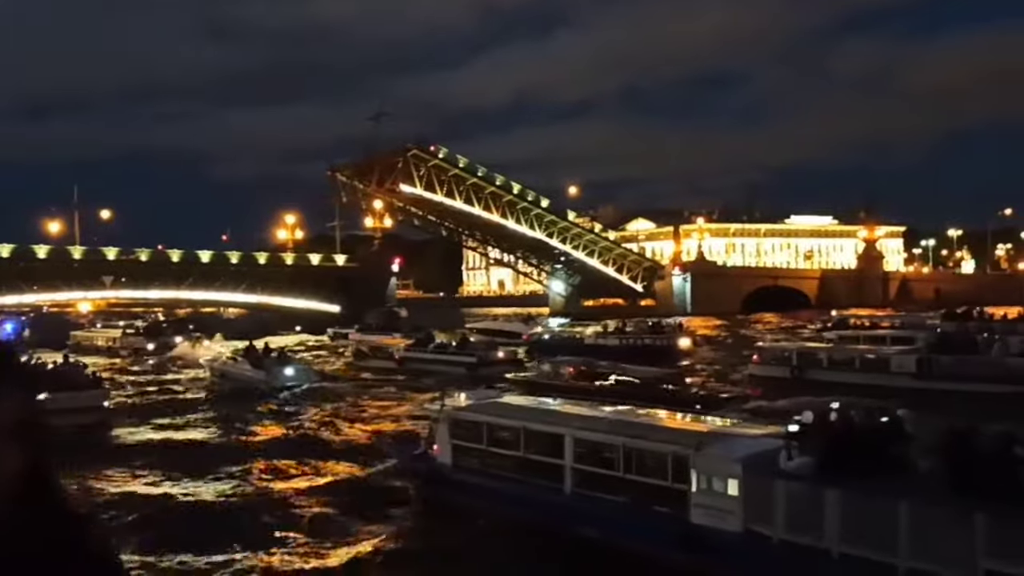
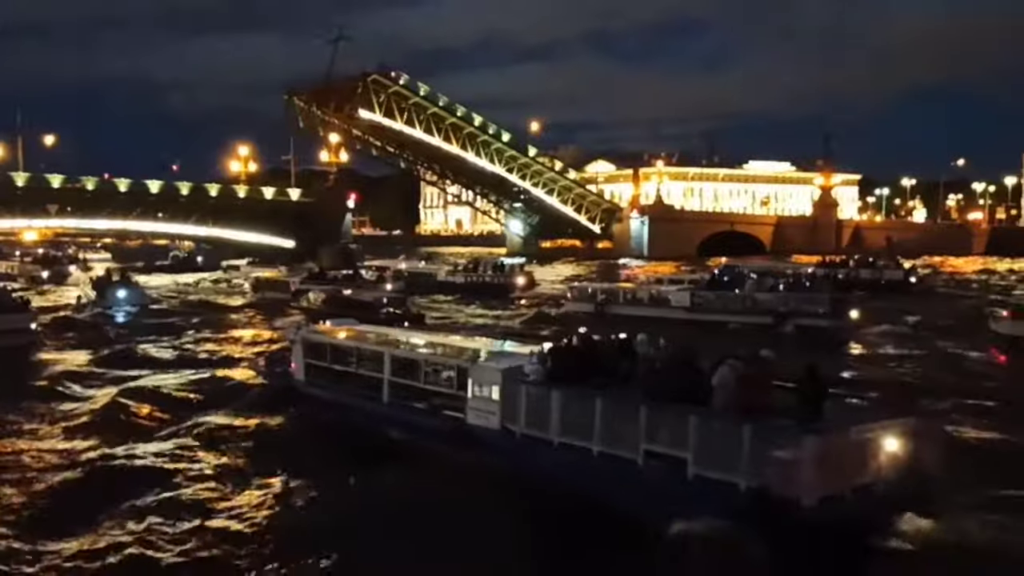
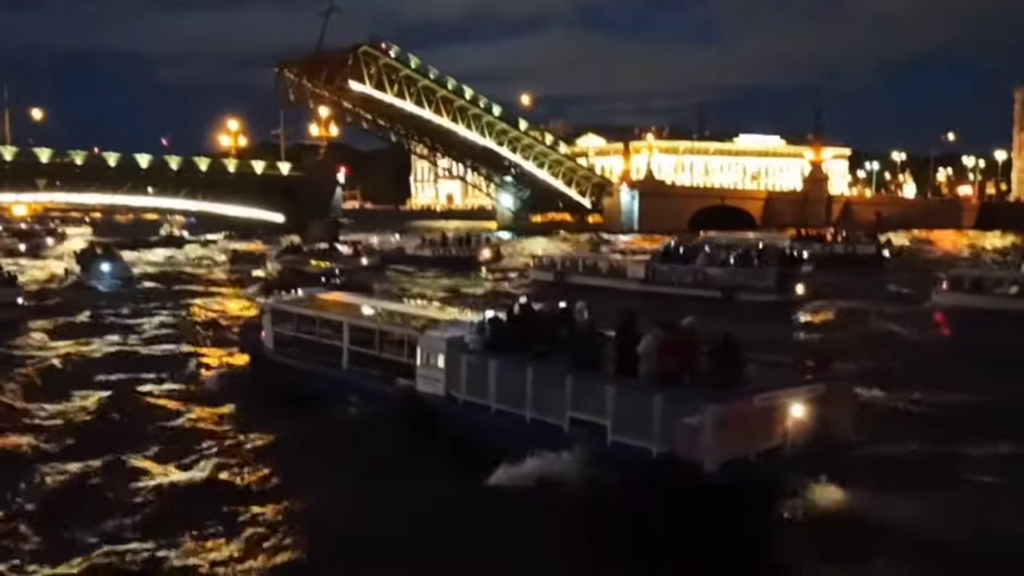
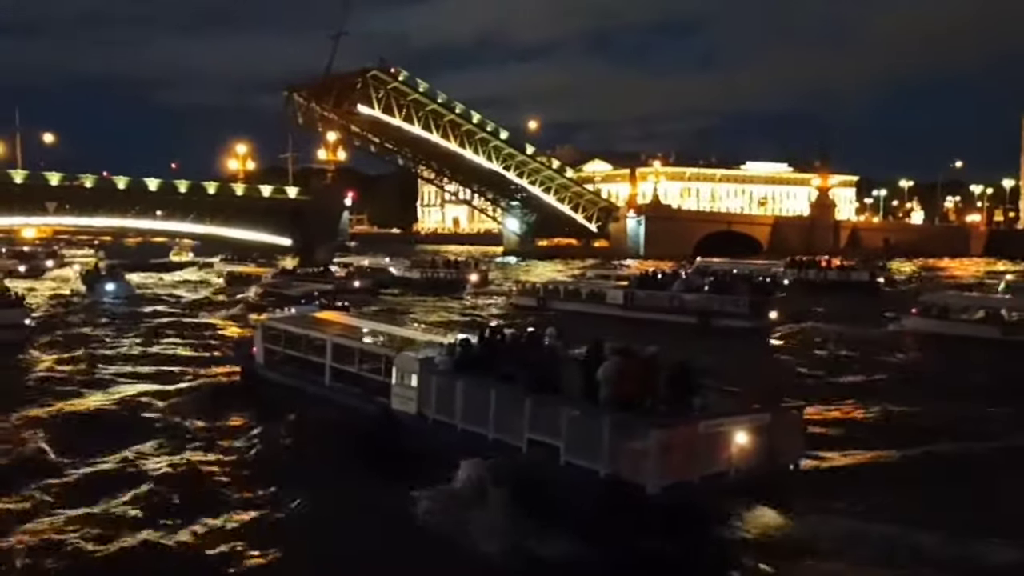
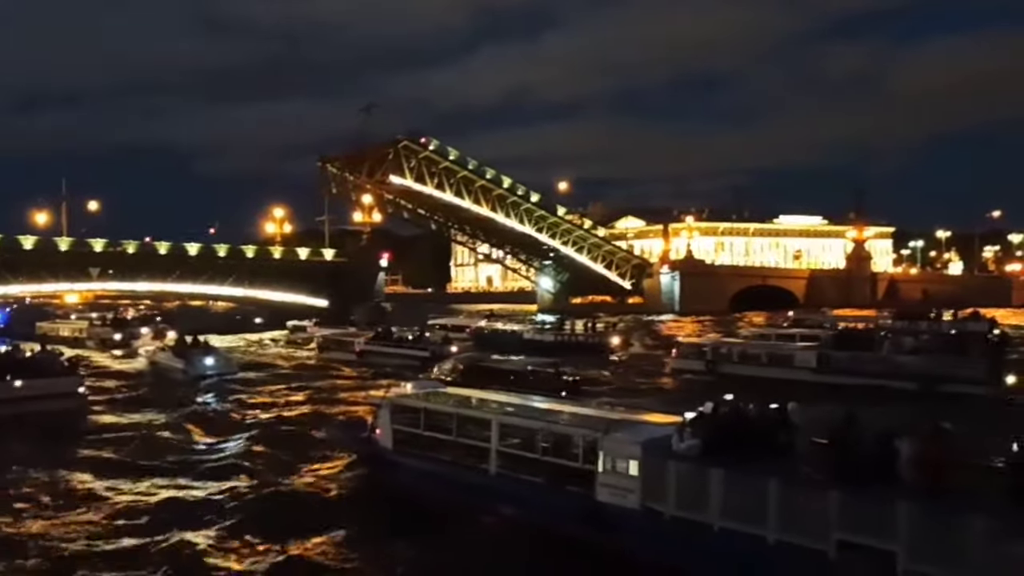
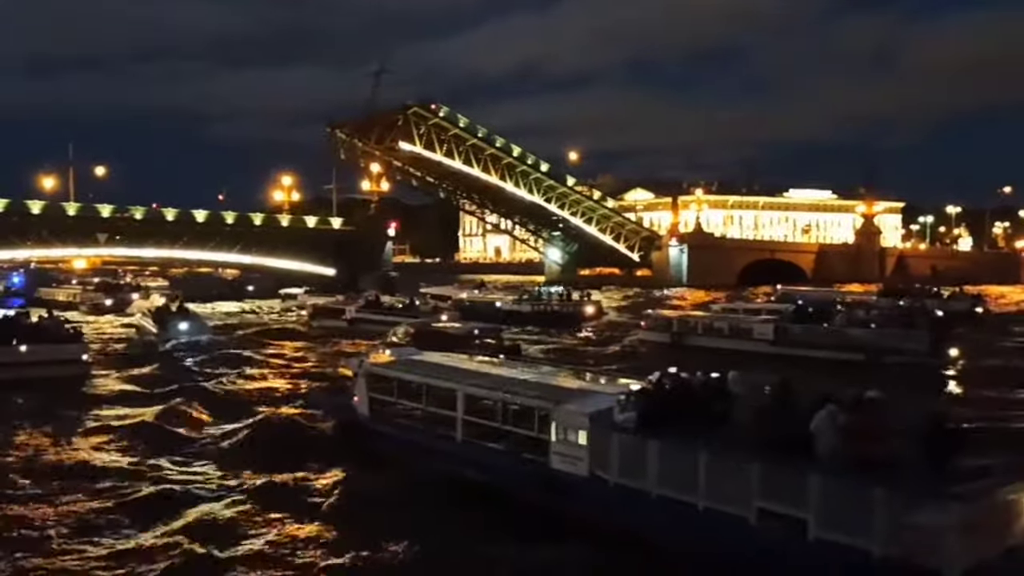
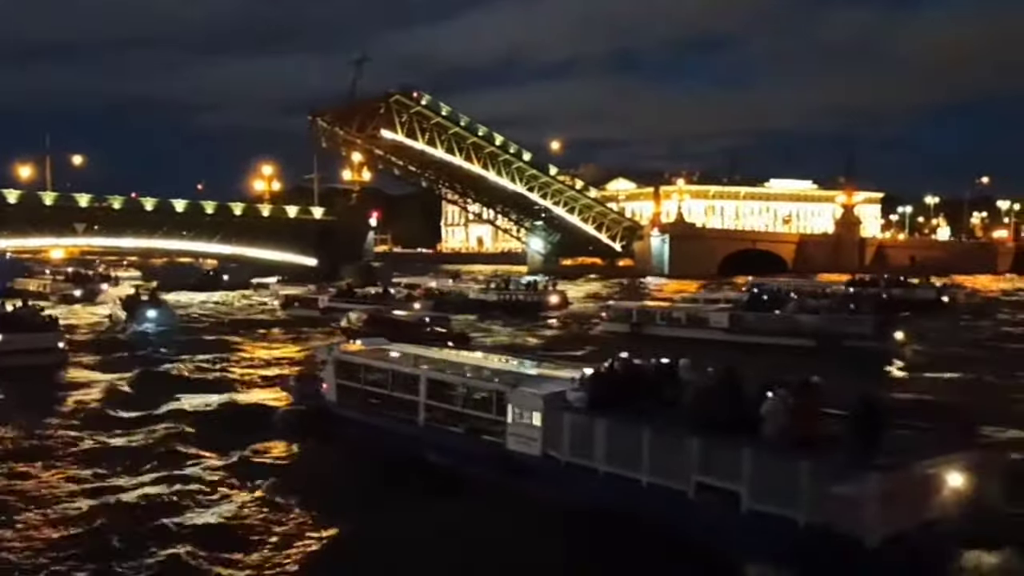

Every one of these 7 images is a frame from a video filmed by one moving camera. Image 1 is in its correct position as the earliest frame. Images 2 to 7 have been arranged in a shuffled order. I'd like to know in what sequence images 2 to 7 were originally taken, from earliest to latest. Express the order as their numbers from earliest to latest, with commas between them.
5, 6, 7, 2, 3, 4
